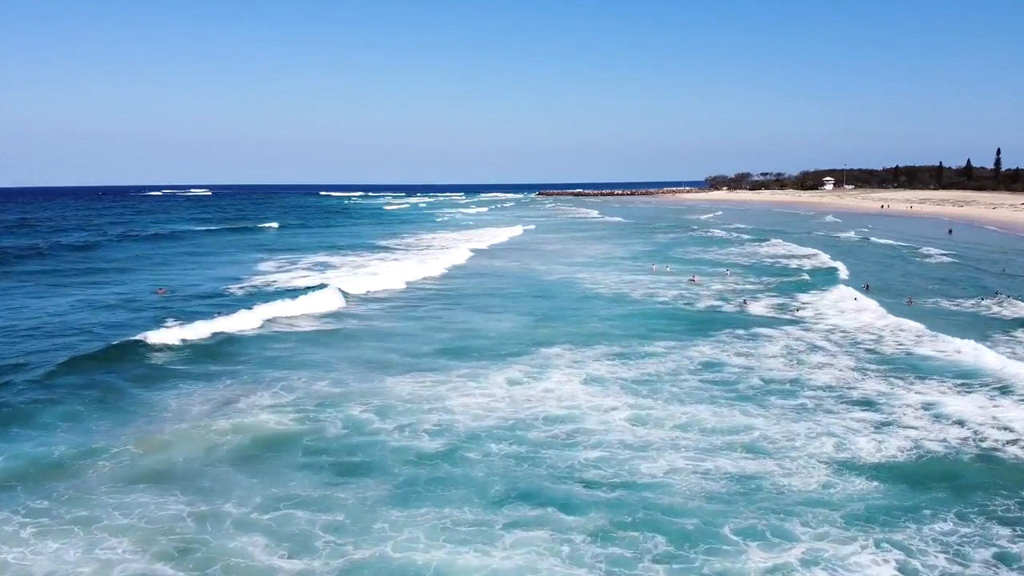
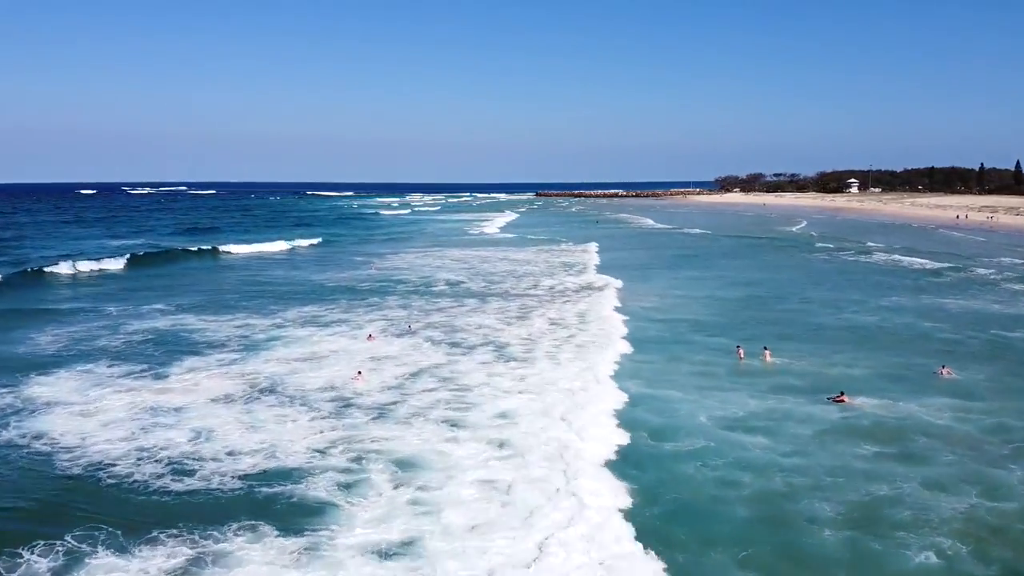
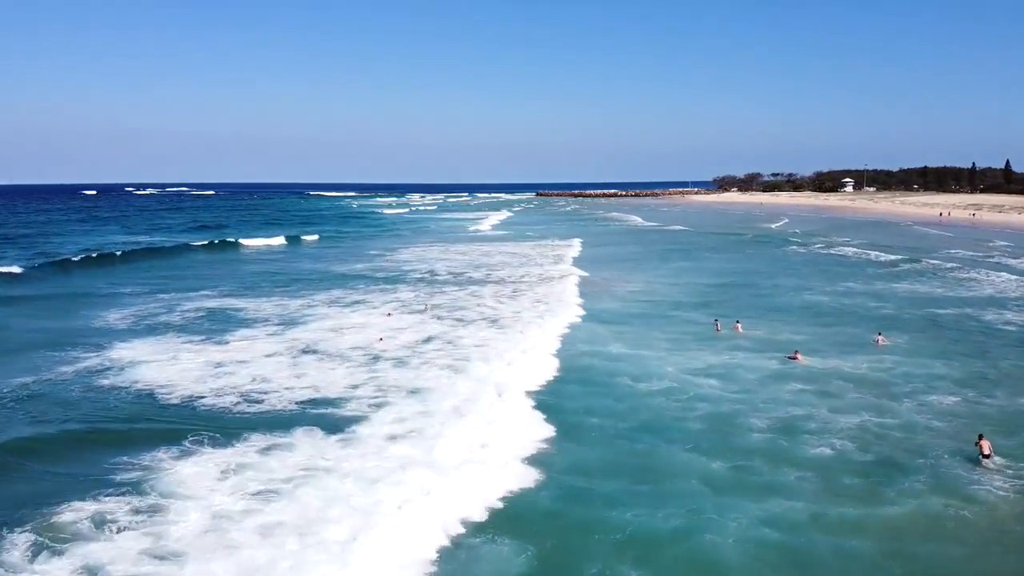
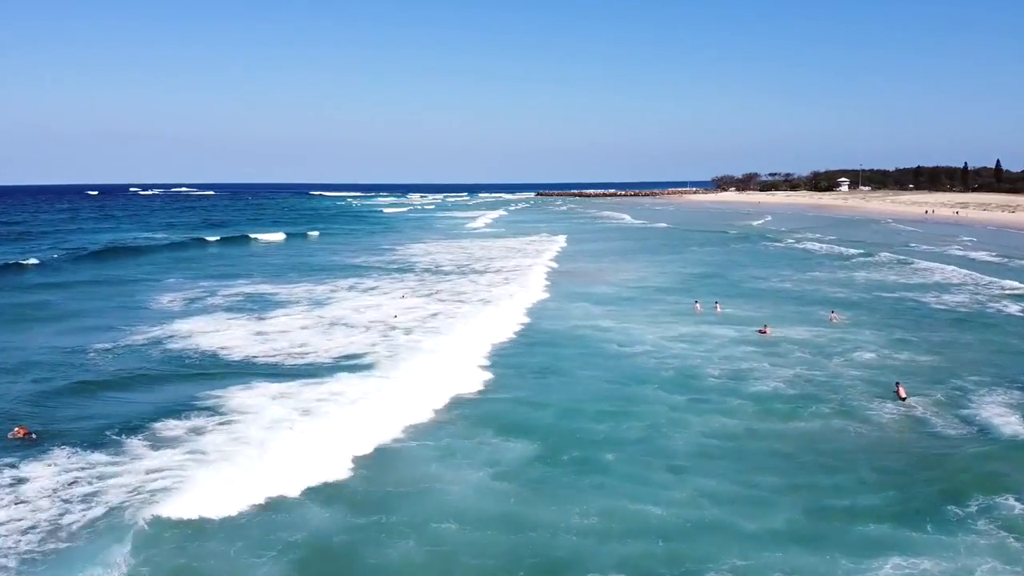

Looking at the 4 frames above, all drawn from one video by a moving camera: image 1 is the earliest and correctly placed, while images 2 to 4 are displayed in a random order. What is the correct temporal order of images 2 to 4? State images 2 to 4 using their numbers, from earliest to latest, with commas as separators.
4, 3, 2
